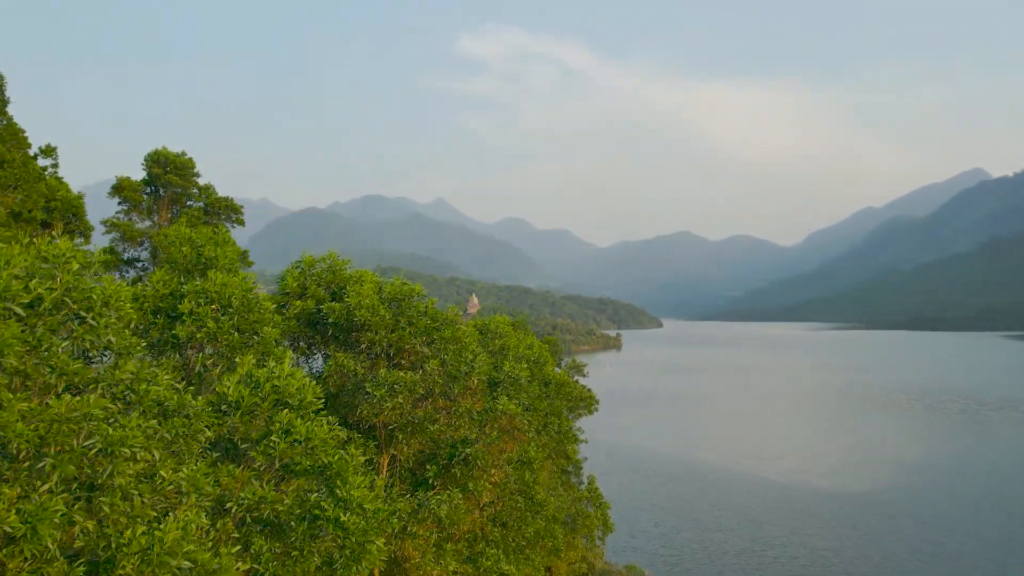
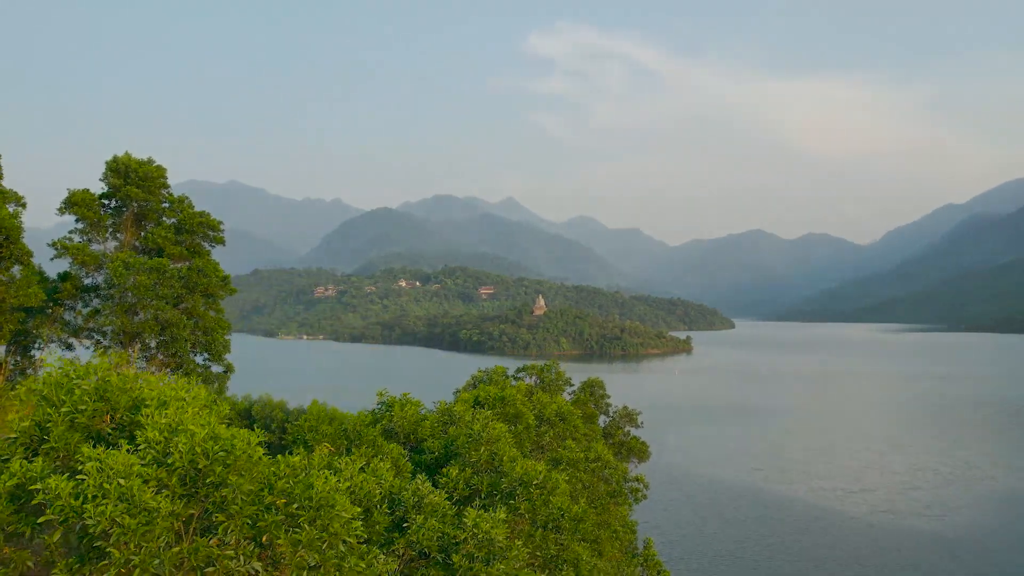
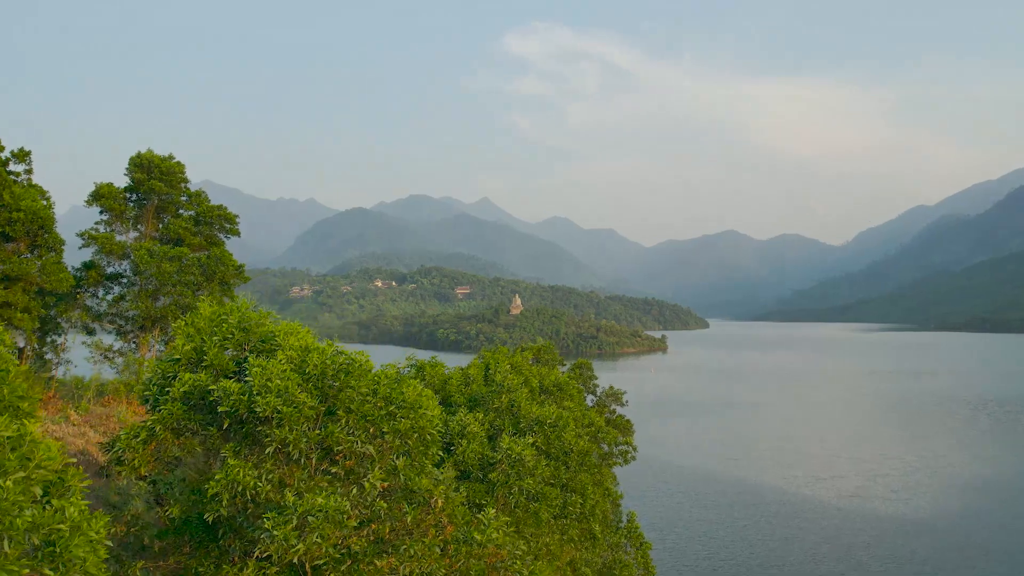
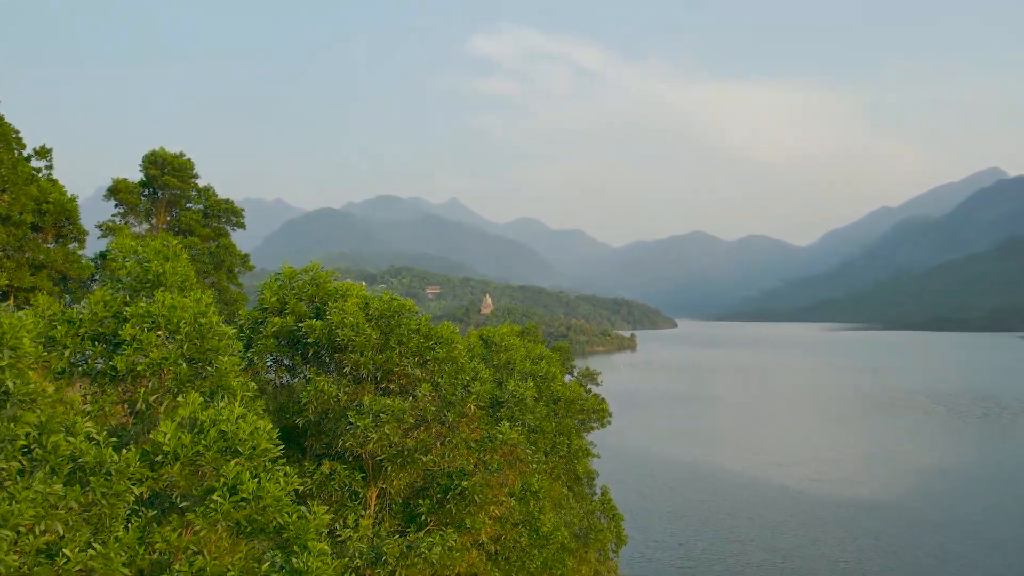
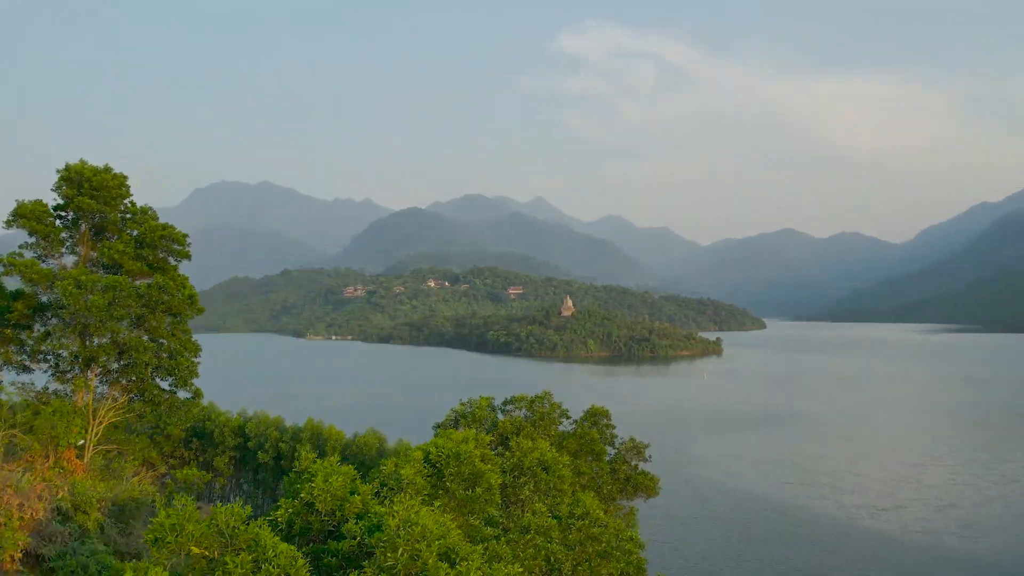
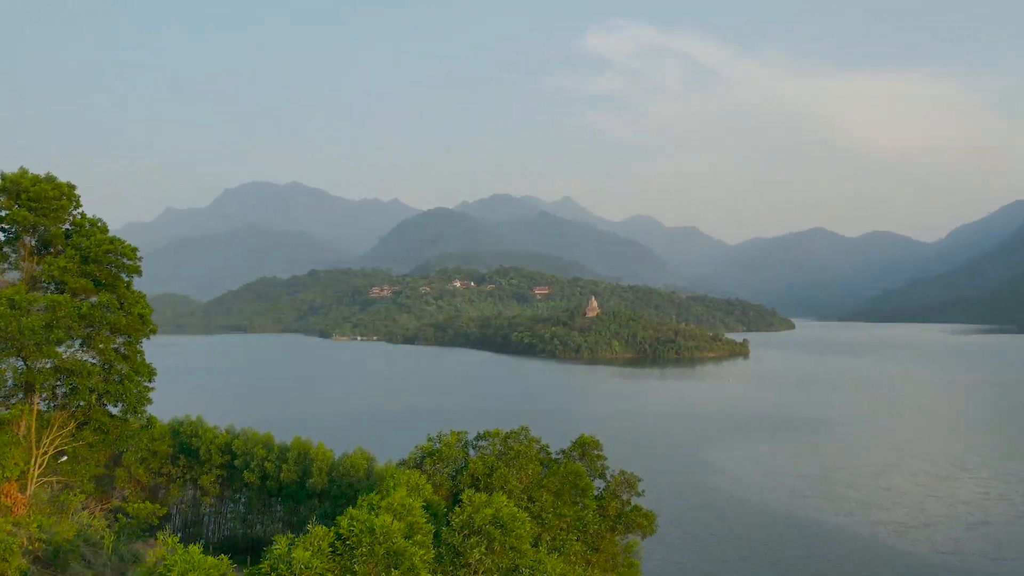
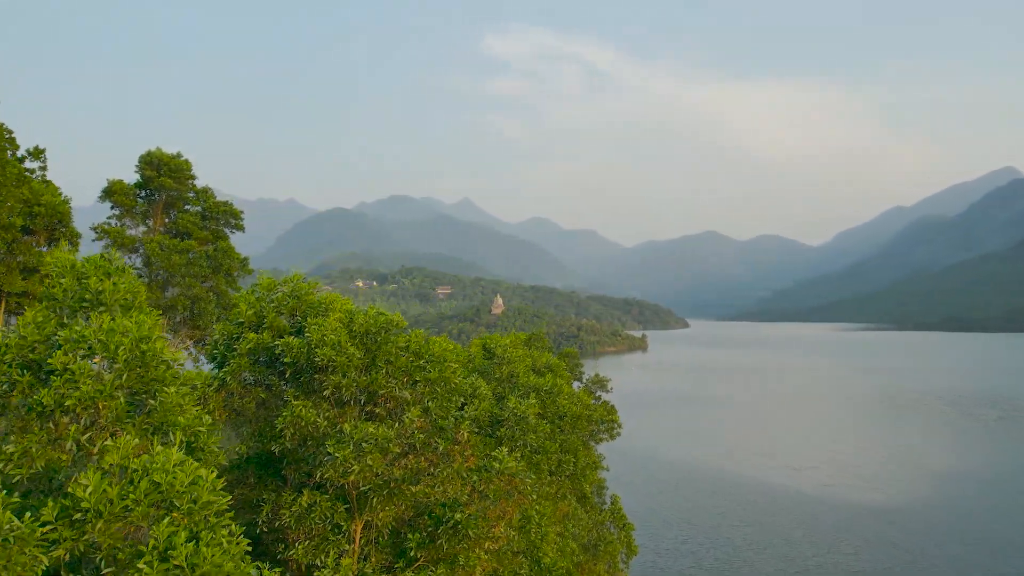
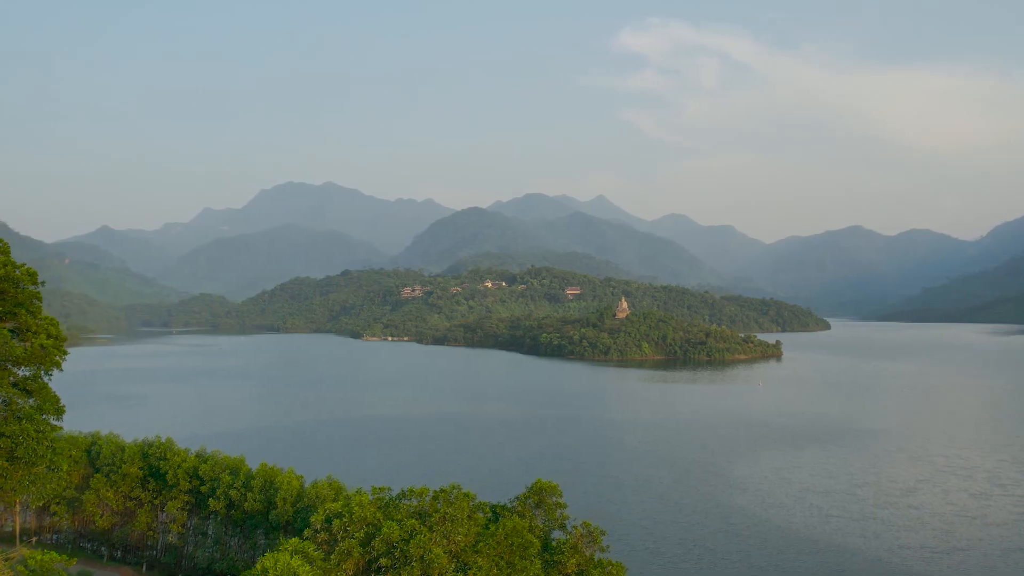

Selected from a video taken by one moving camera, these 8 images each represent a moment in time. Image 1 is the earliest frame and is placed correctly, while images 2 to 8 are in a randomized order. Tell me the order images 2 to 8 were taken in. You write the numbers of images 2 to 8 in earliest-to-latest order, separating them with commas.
4, 7, 3, 2, 5, 6, 8
